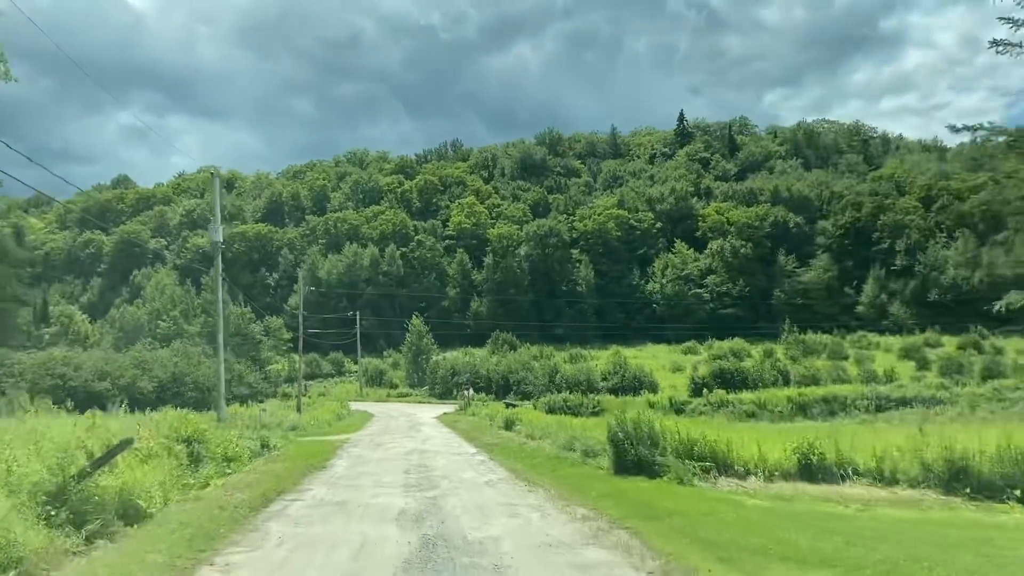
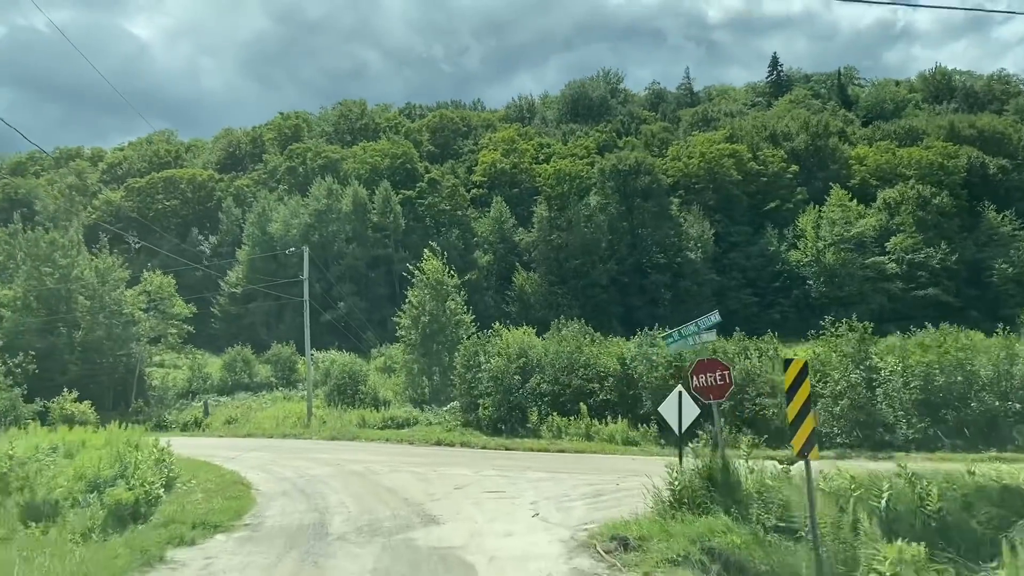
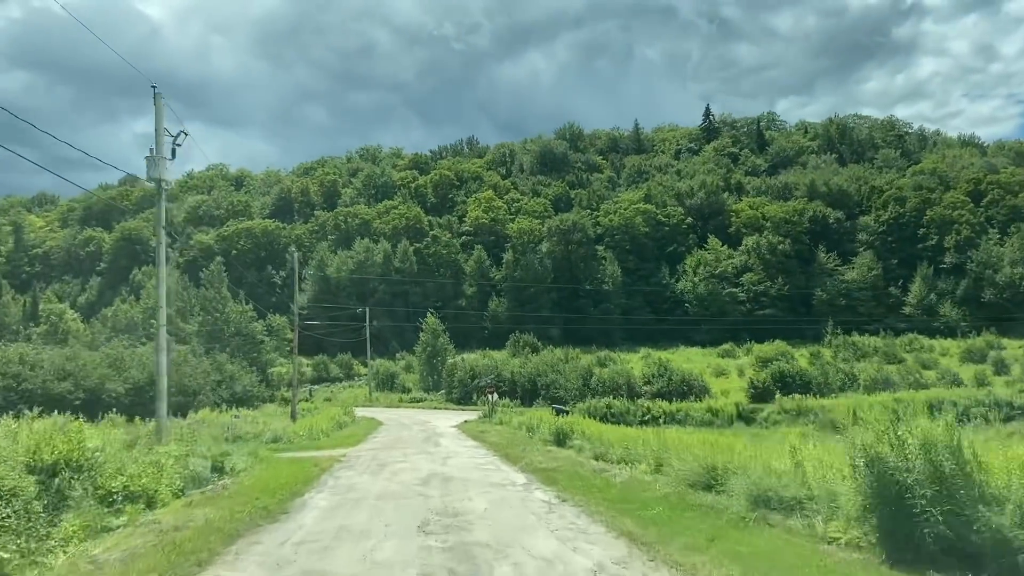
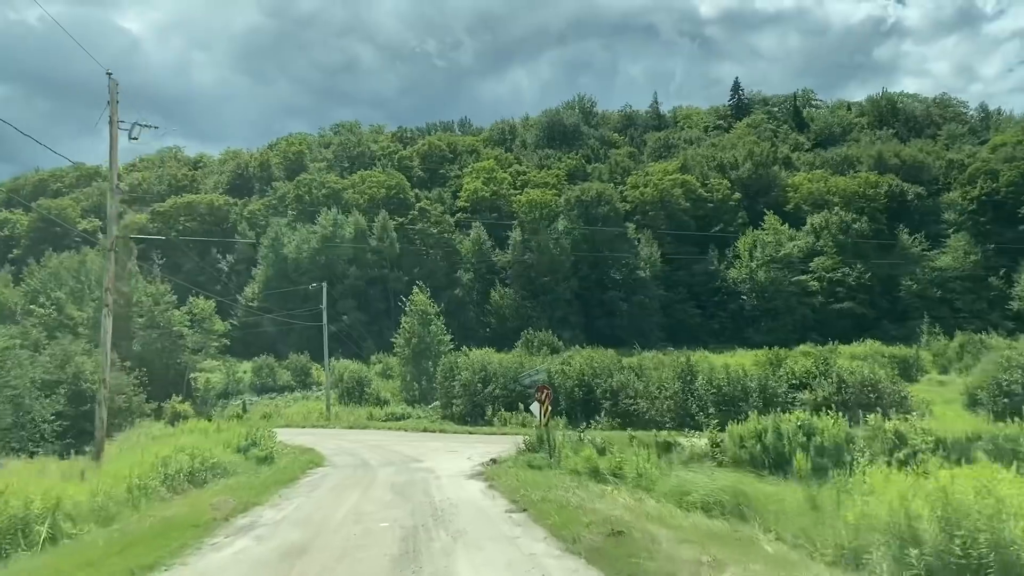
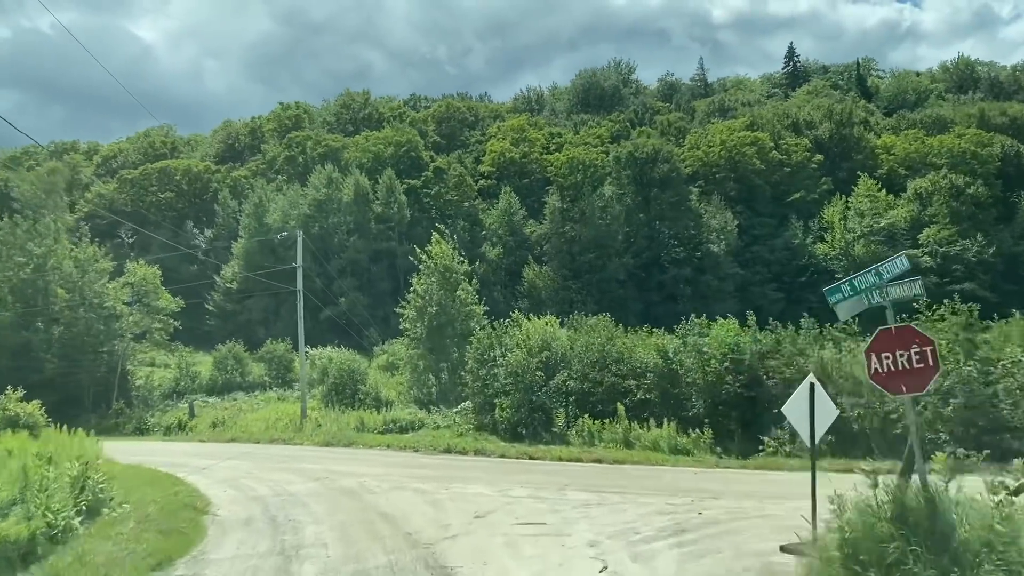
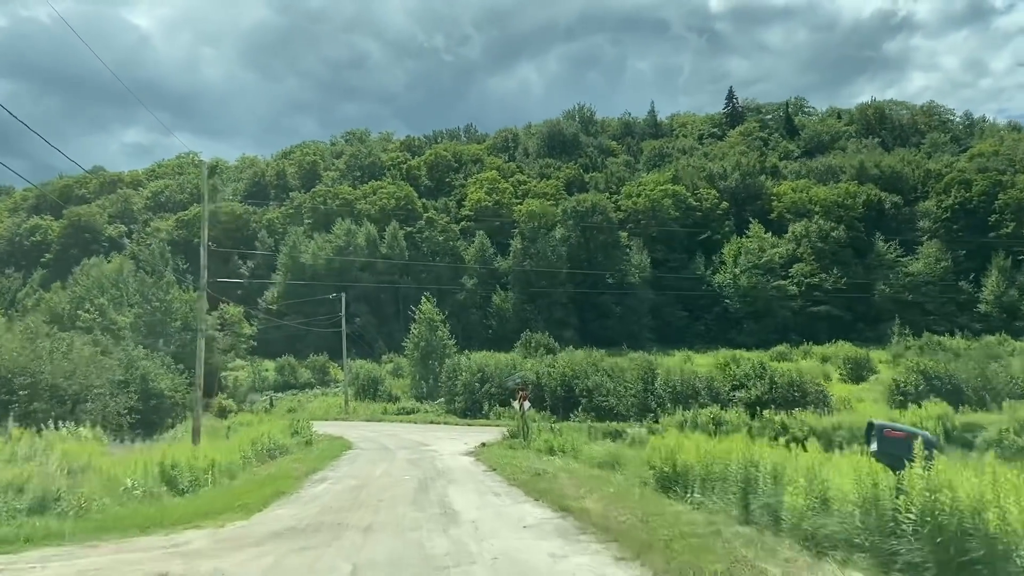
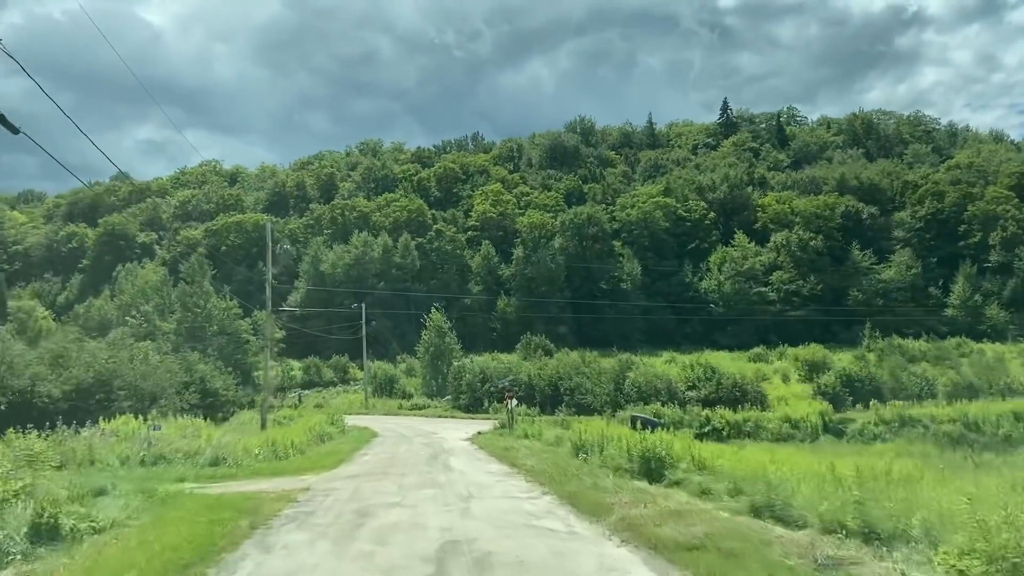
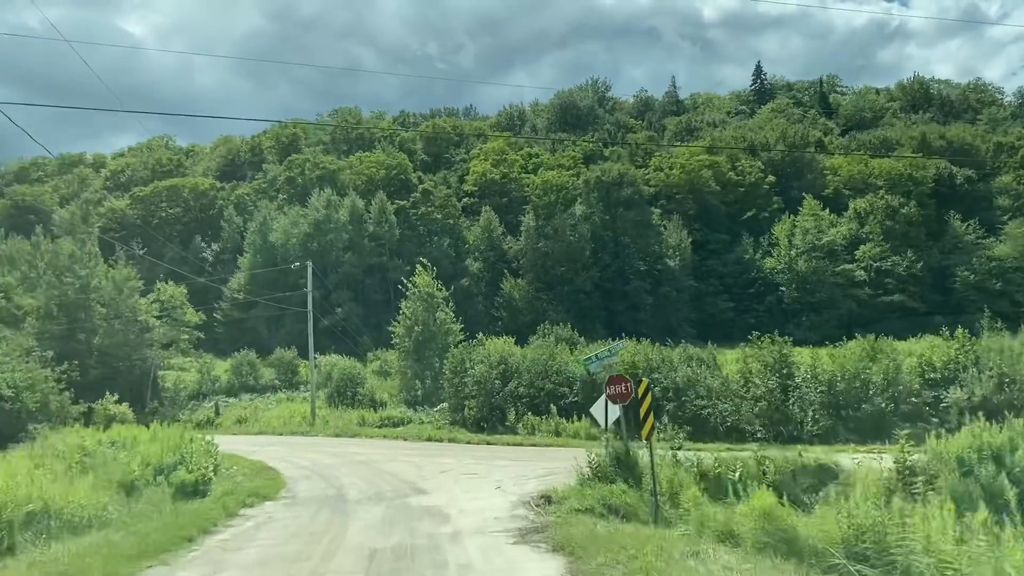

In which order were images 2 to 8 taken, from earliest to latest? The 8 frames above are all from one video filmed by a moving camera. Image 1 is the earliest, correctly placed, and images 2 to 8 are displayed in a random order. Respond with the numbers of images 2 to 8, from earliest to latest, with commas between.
3, 7, 6, 4, 8, 2, 5
